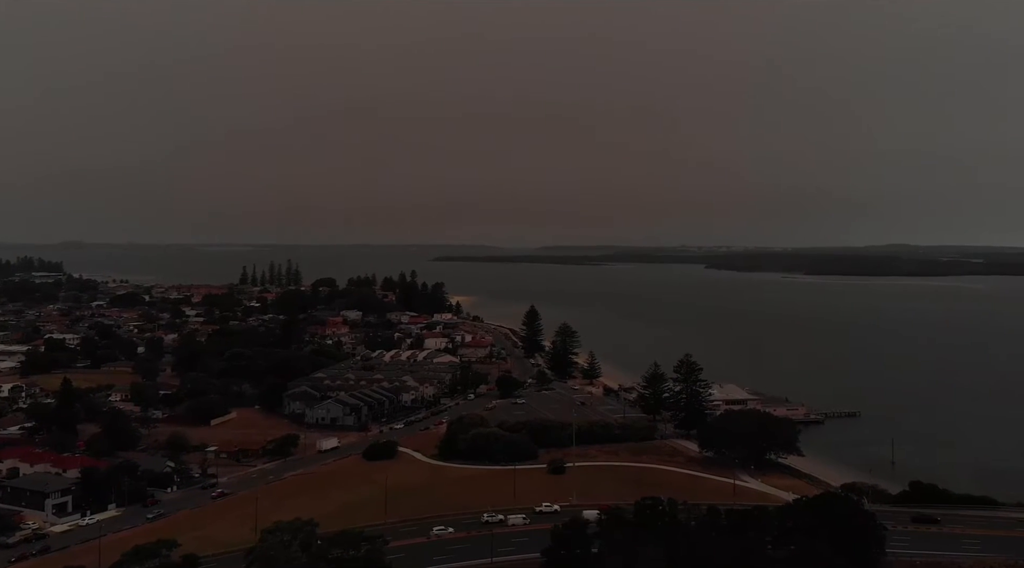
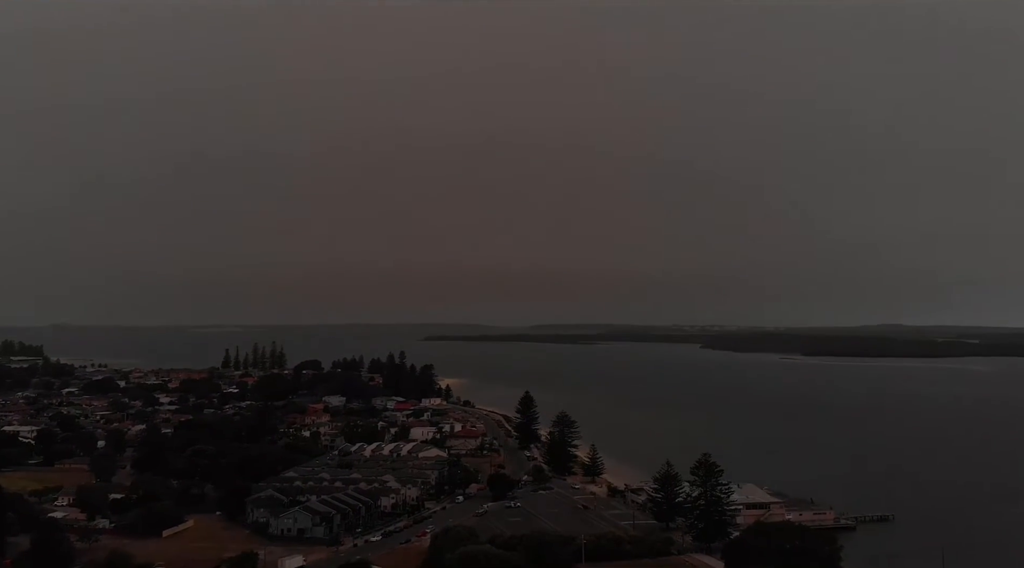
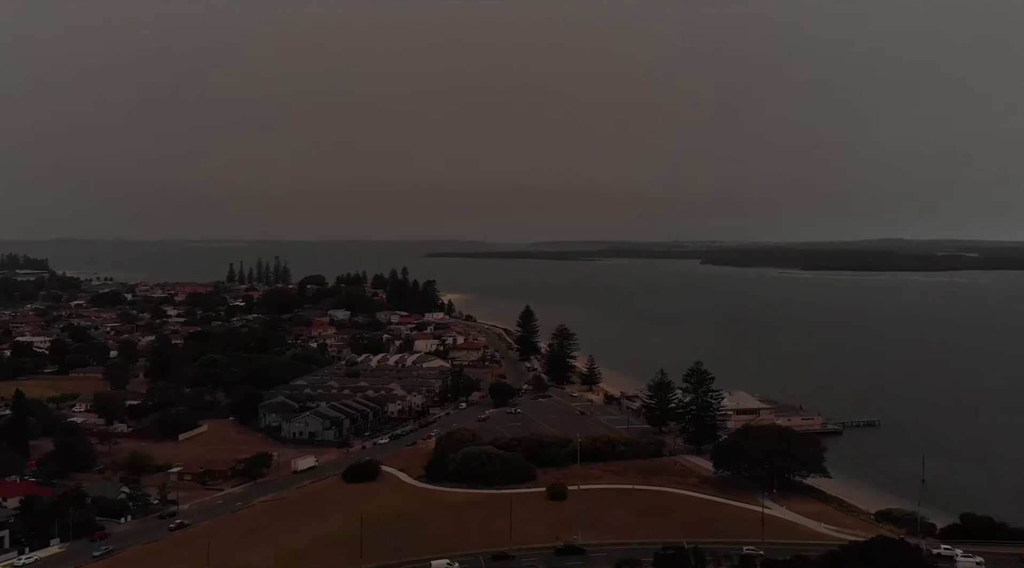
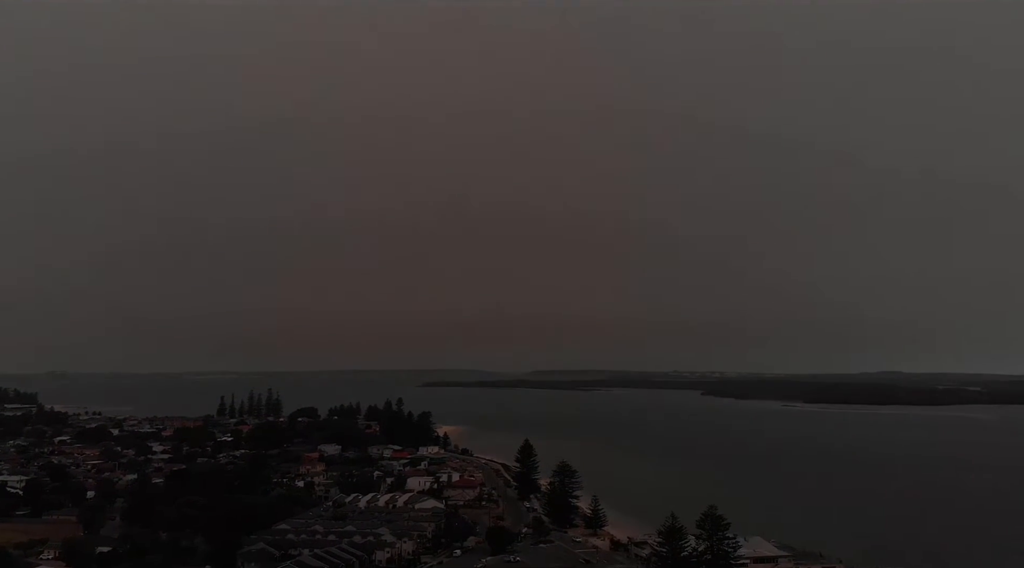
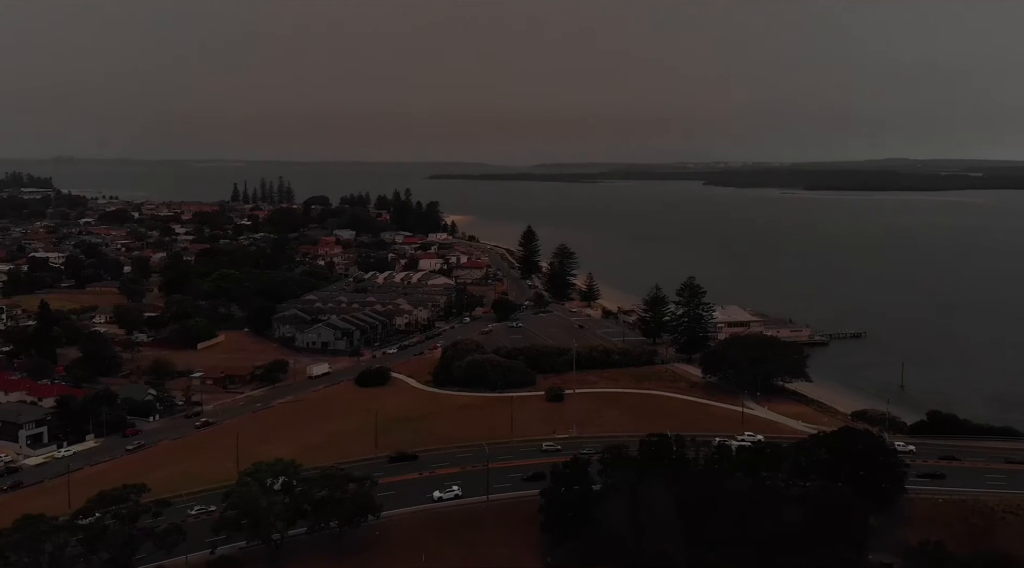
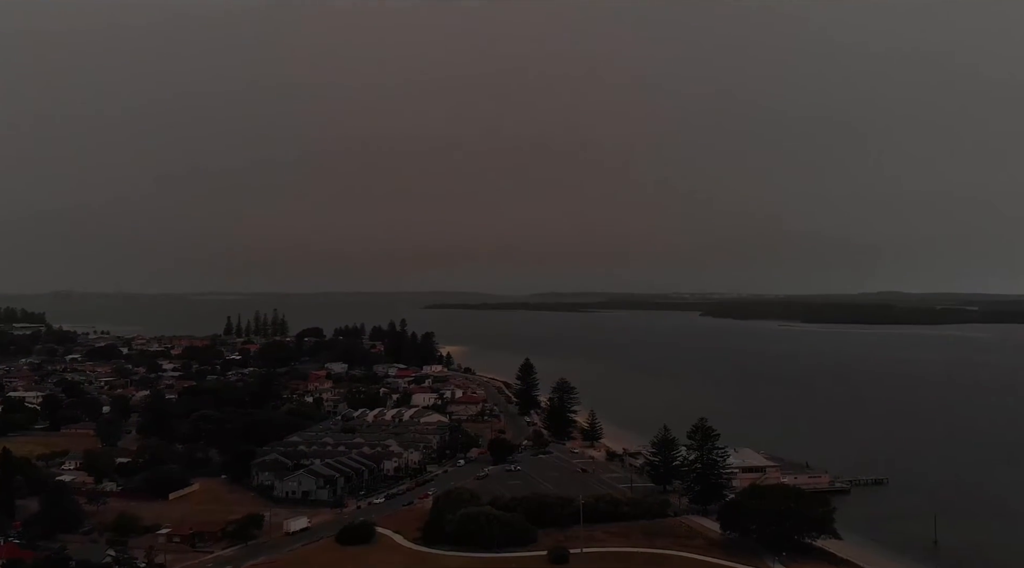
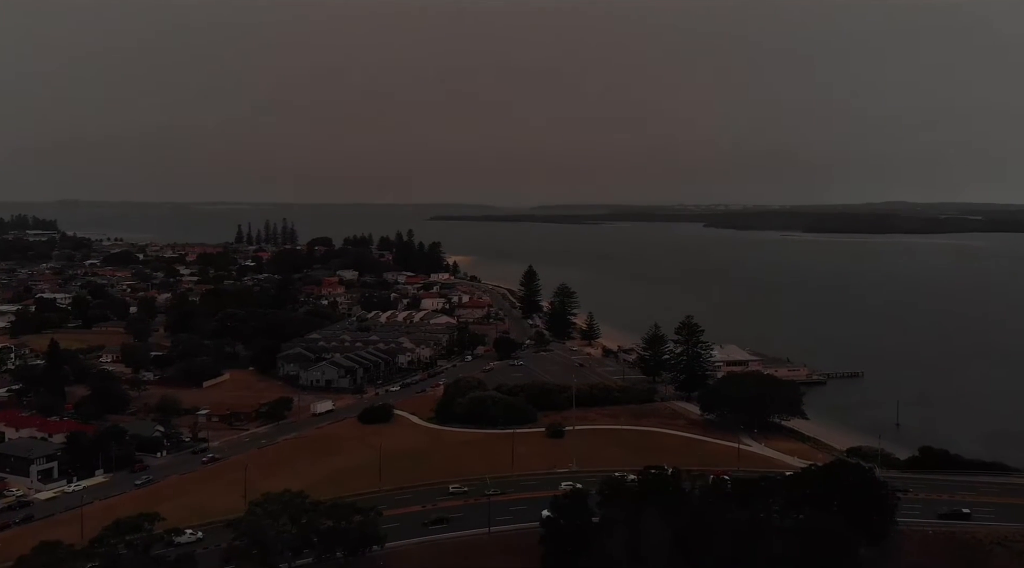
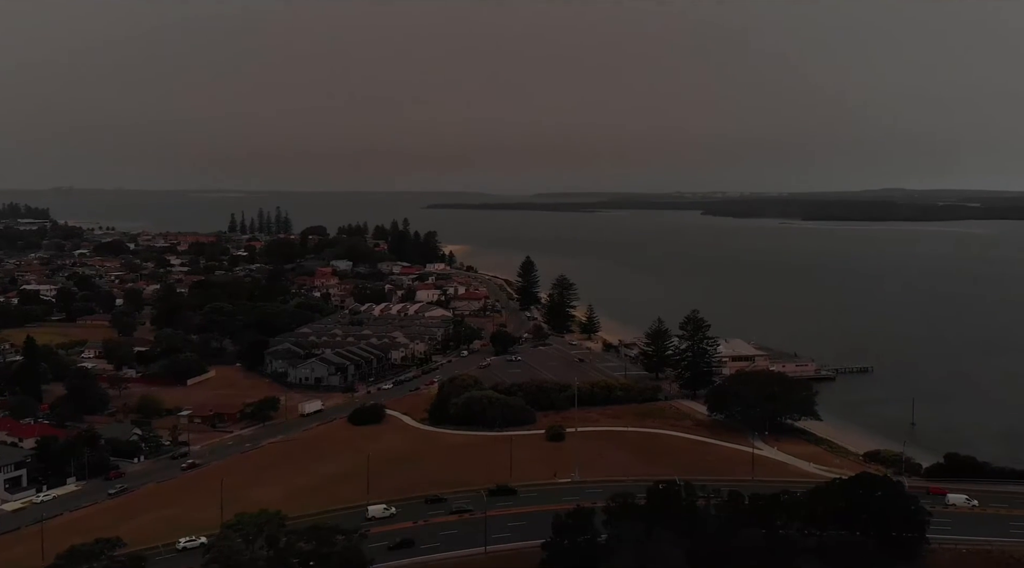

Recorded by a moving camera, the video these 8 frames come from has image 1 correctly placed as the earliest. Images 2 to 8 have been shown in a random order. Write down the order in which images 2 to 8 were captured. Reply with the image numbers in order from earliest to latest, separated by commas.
7, 5, 8, 3, 6, 2, 4
